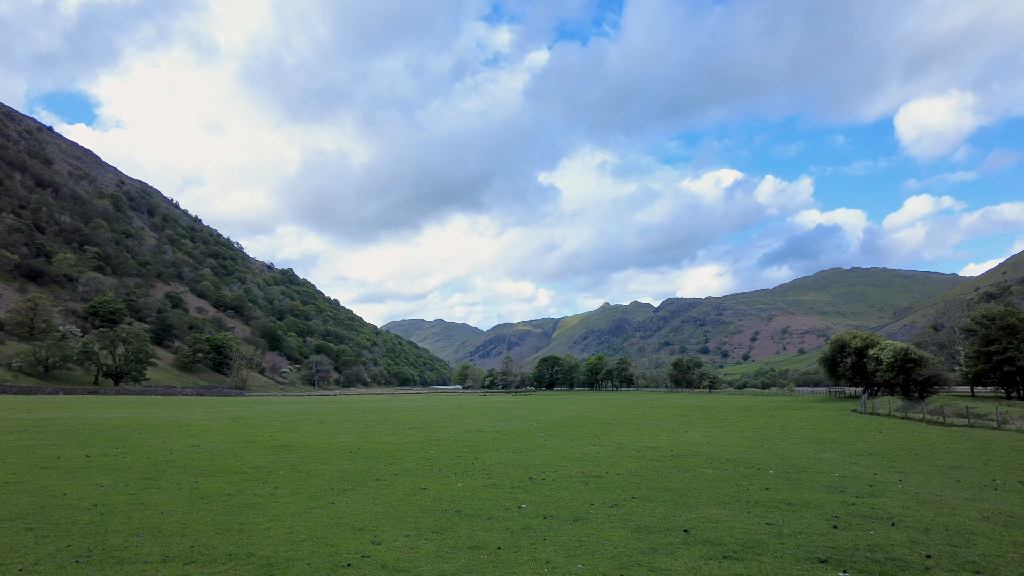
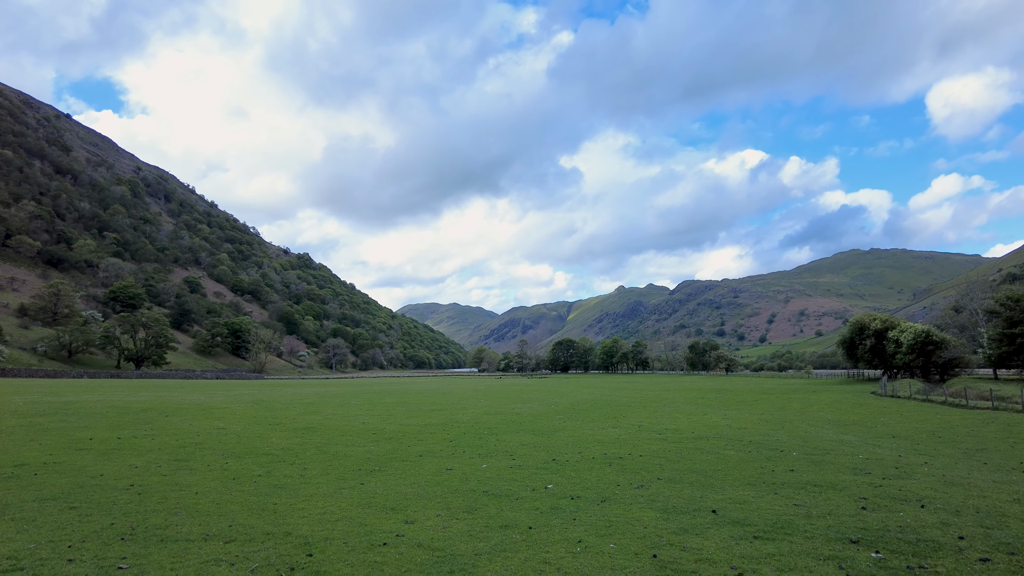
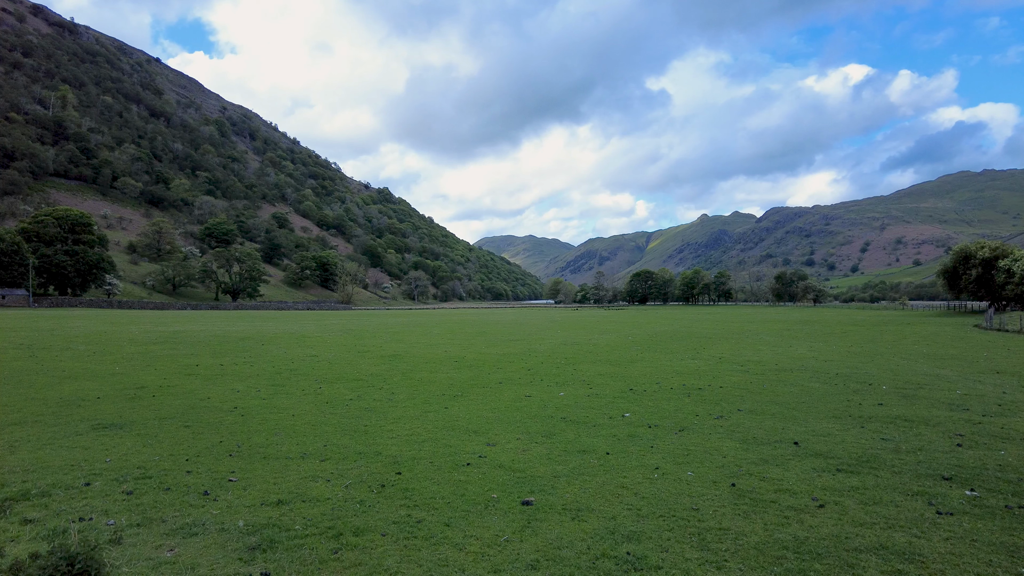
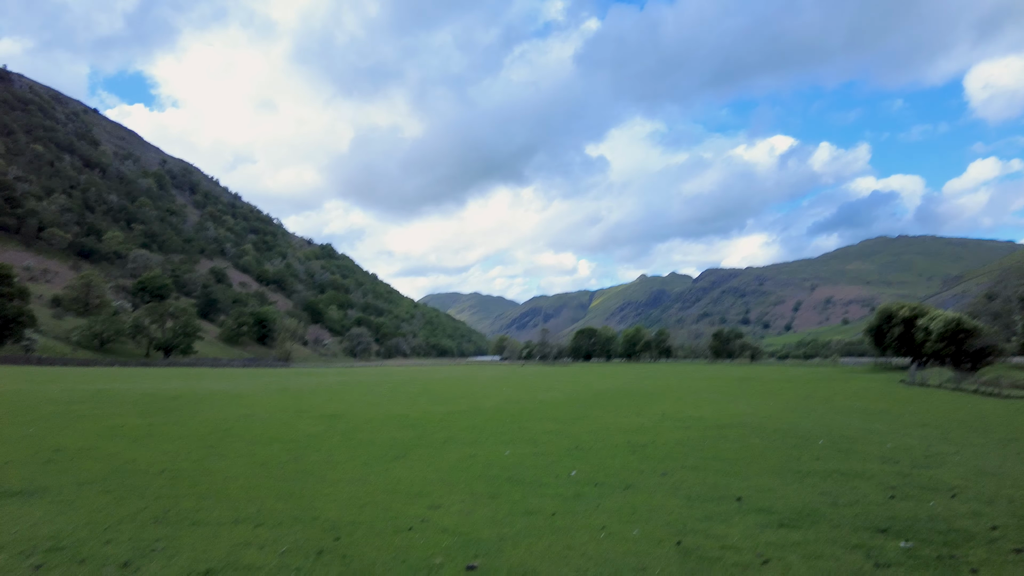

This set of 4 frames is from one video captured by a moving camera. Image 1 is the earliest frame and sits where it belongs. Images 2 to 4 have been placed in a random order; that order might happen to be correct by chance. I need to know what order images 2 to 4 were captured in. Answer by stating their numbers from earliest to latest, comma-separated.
2, 4, 3
